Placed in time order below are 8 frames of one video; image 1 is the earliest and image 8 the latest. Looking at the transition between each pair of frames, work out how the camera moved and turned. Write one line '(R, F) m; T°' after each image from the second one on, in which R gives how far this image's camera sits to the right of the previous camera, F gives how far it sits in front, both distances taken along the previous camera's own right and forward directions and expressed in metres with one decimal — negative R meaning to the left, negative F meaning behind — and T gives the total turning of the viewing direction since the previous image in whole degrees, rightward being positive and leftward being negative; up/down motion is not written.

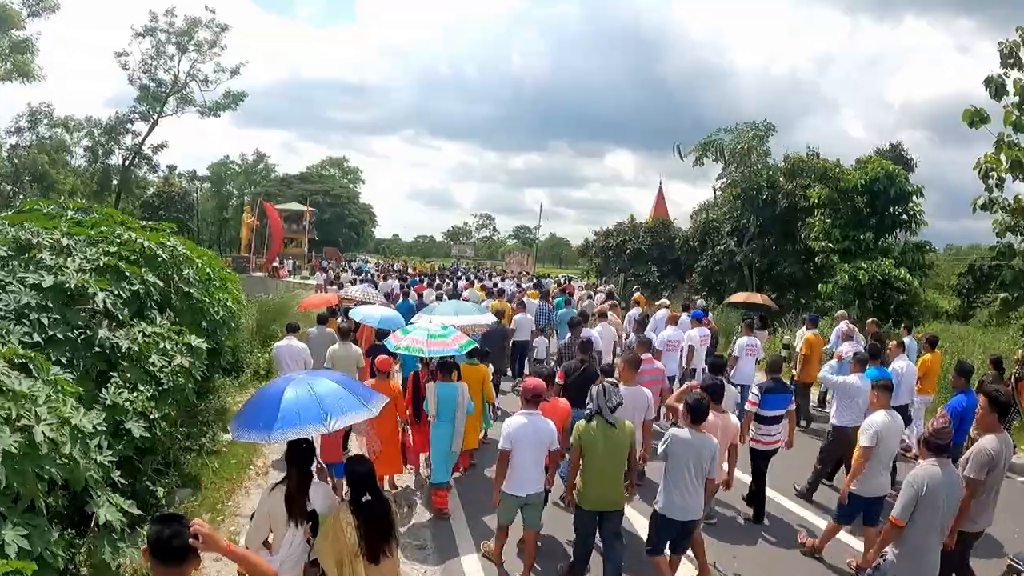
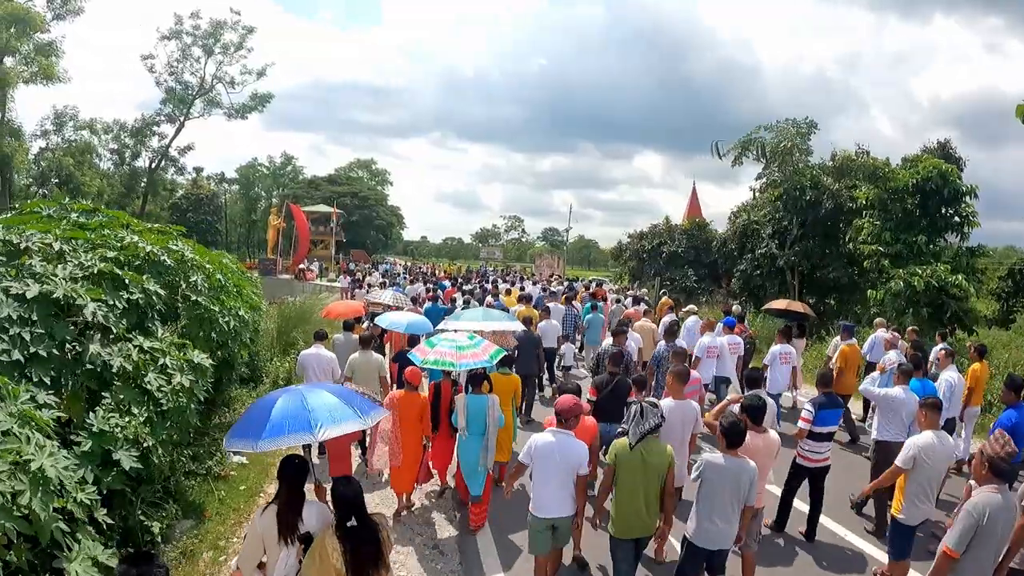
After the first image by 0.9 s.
(-0.1, +0.5) m; -2°
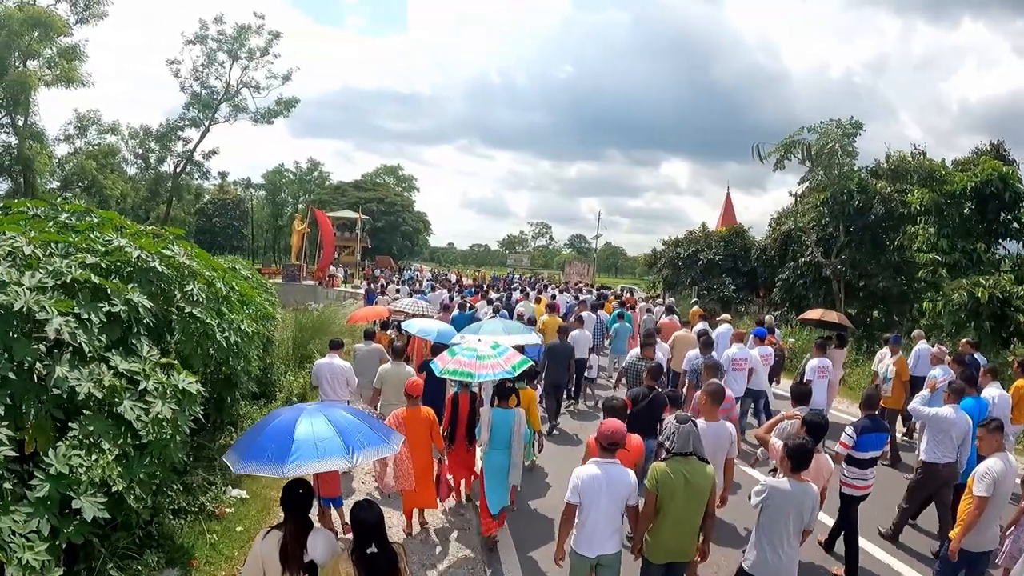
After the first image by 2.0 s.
(-0.1, +0.6) m; -2°
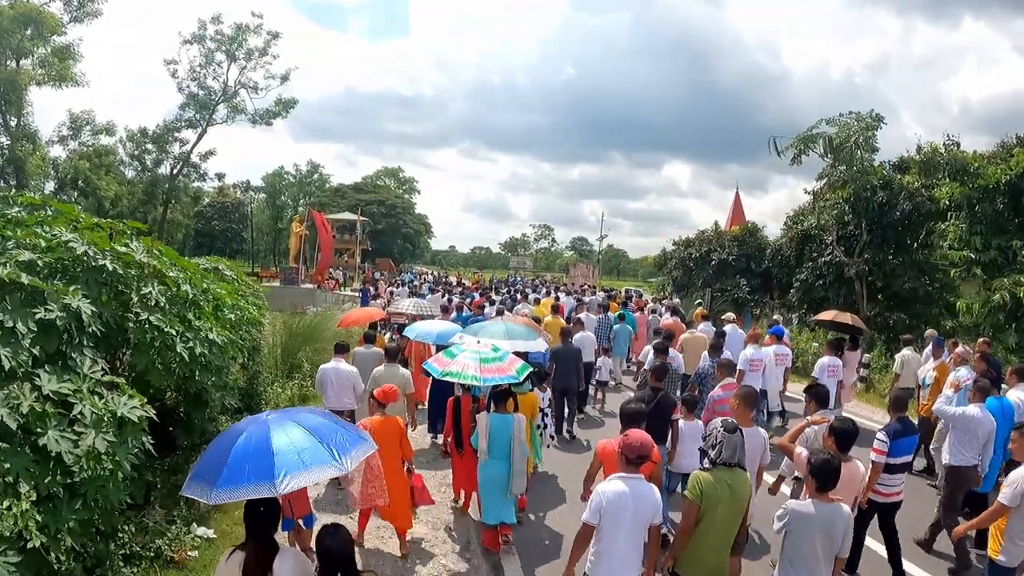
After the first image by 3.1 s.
(-0.1, +0.6) m; 0°
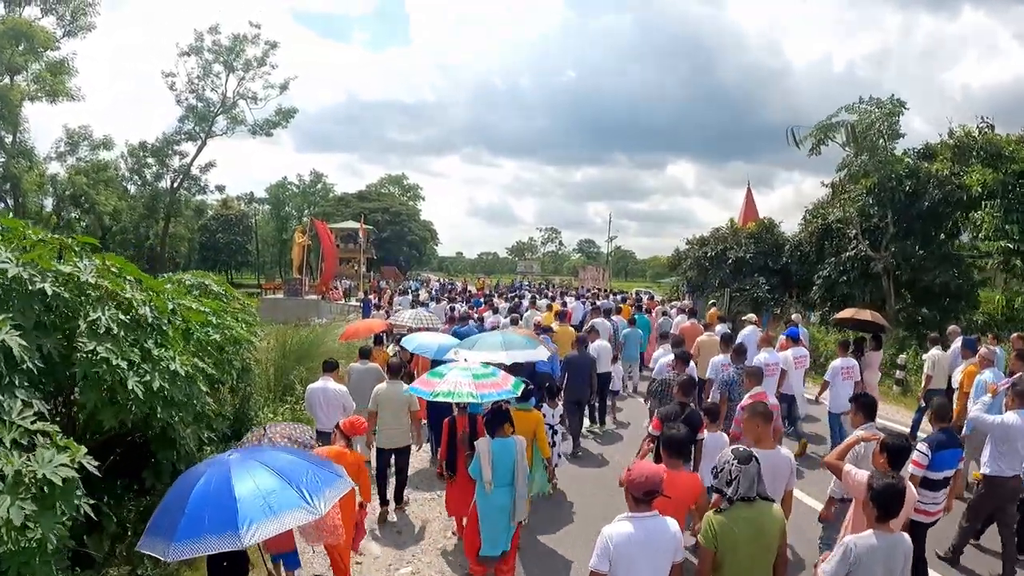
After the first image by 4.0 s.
(0.0, +0.5) m; -1°
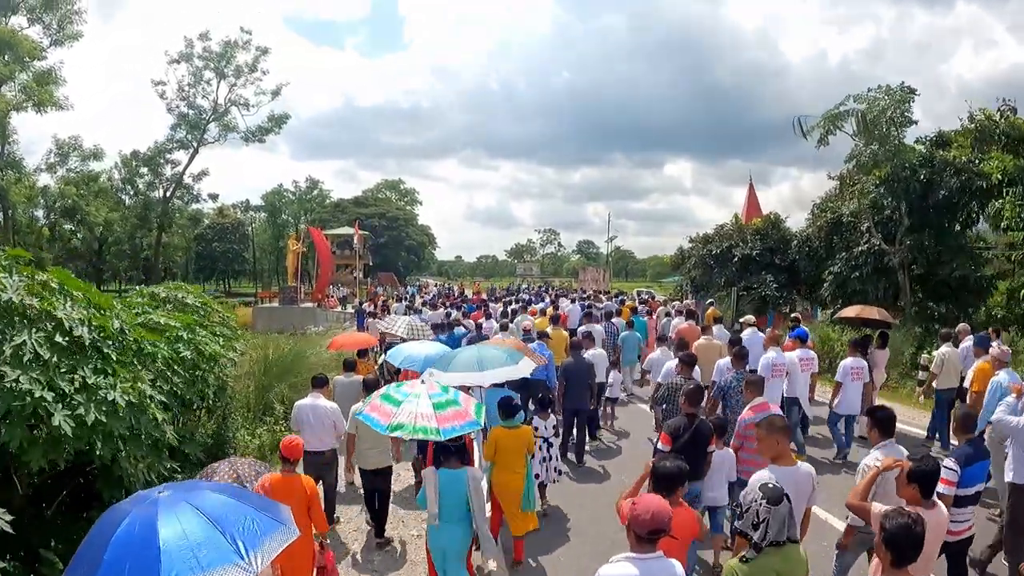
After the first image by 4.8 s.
(0.0, +0.5) m; 0°
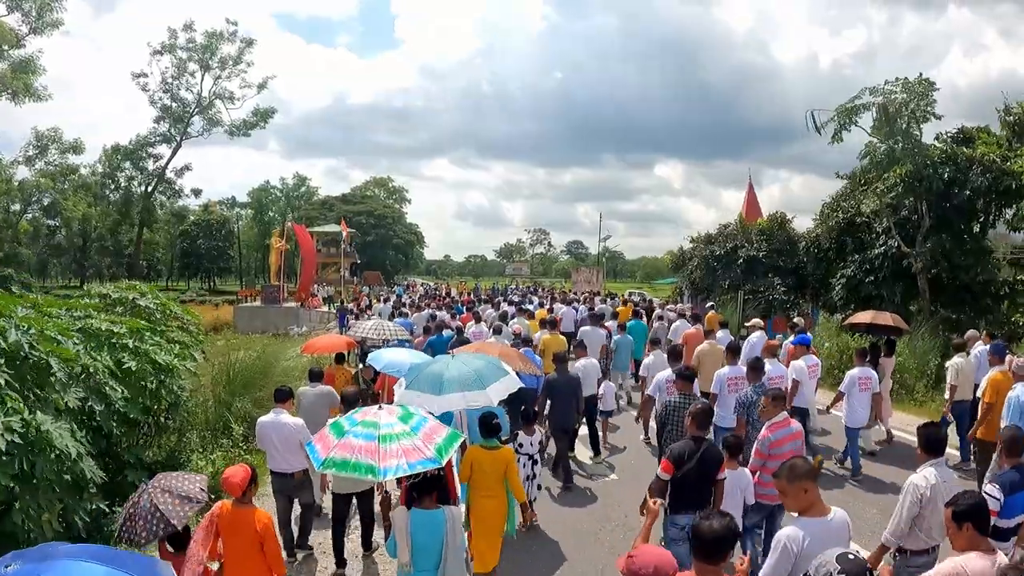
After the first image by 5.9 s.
(-0.1, +0.7) m; +1°
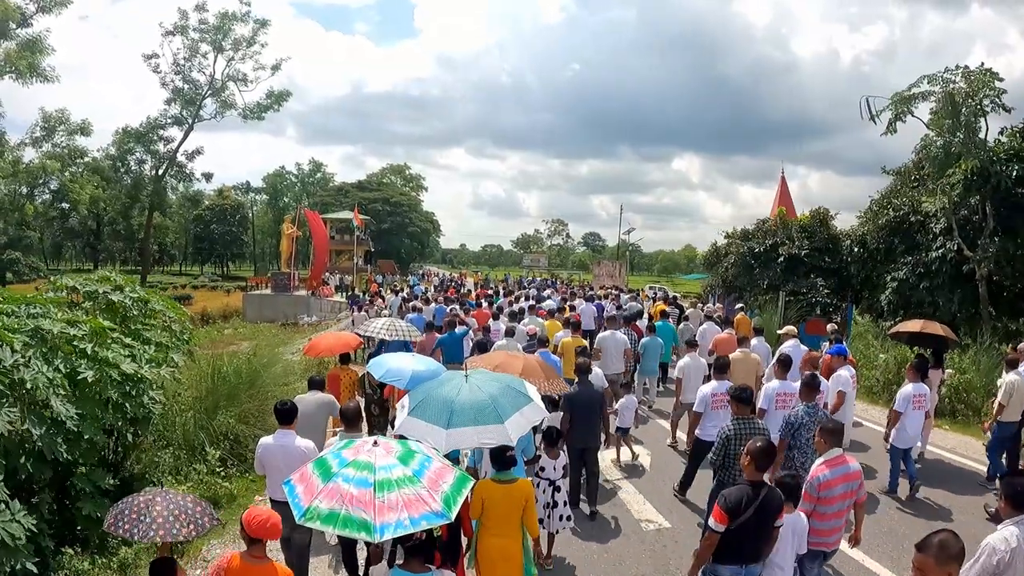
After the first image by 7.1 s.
(-0.1, +0.8) m; -1°
